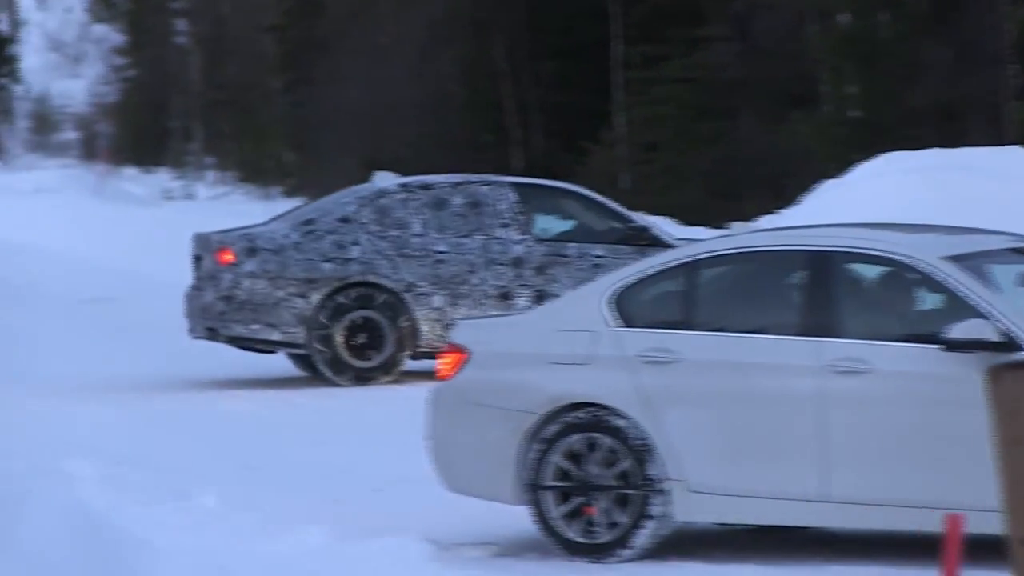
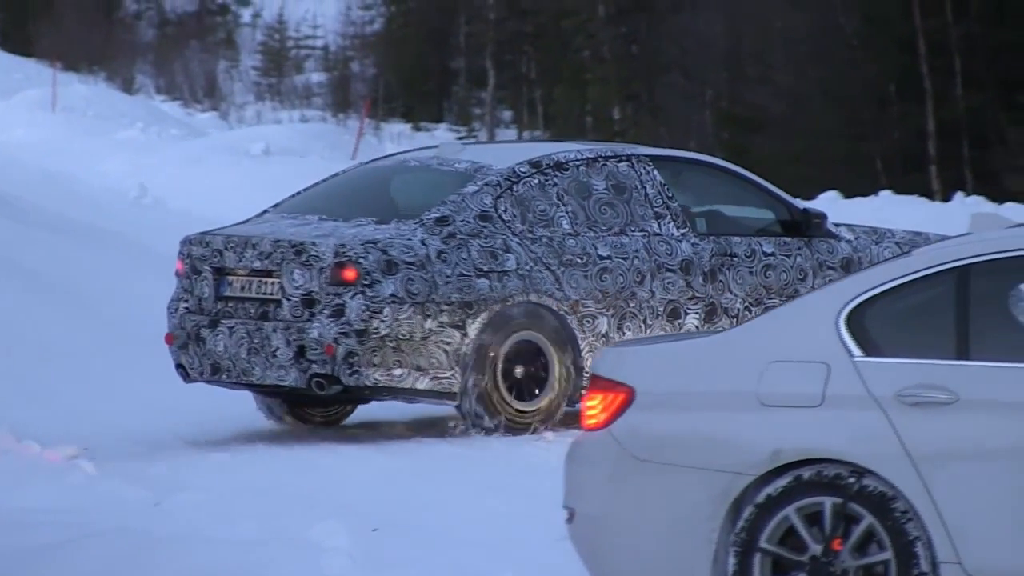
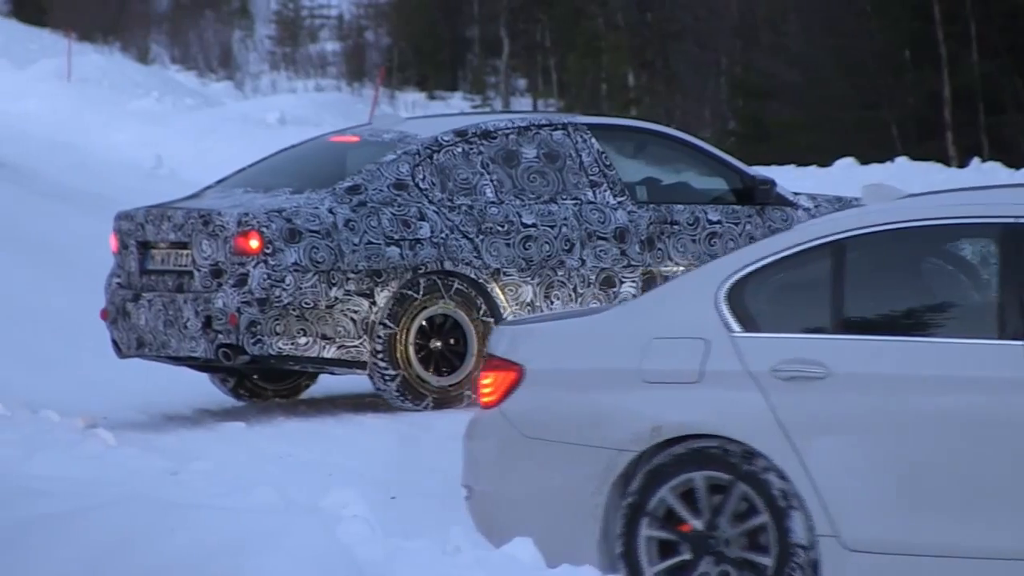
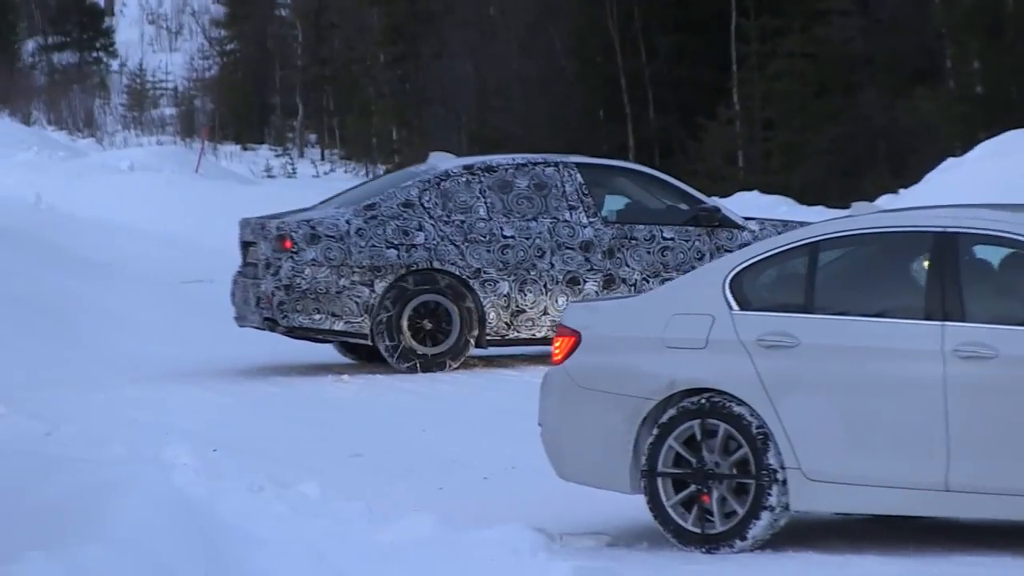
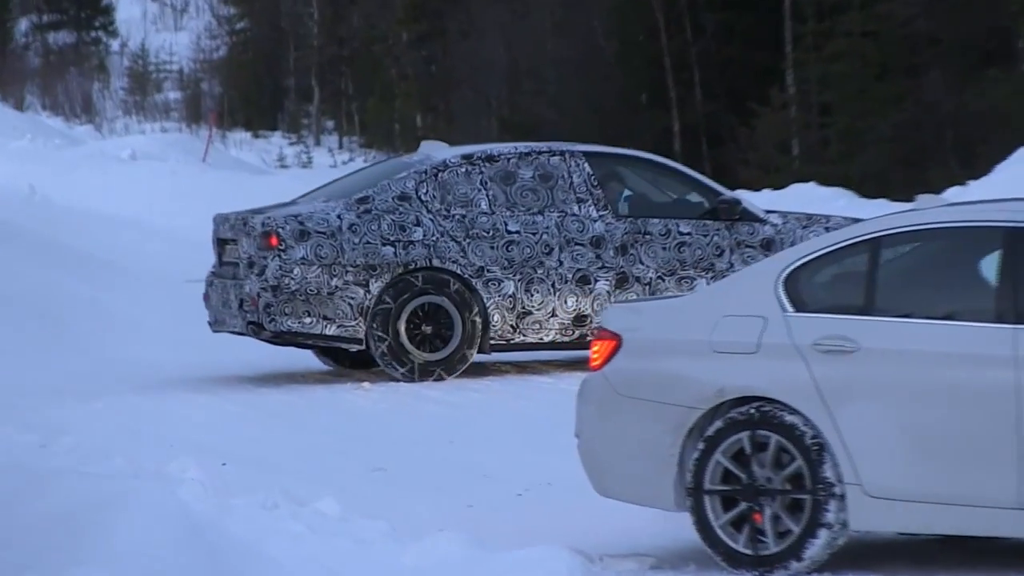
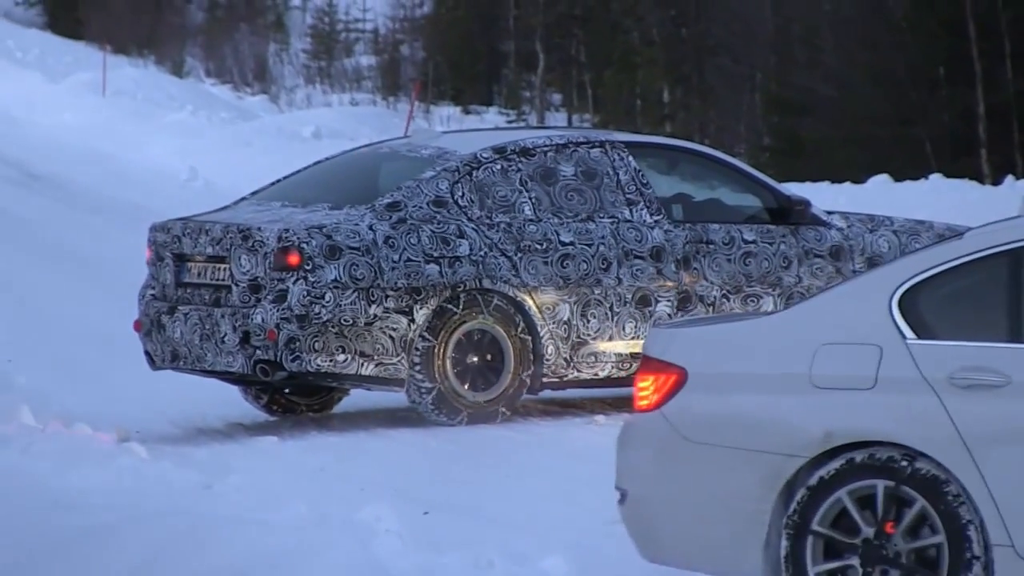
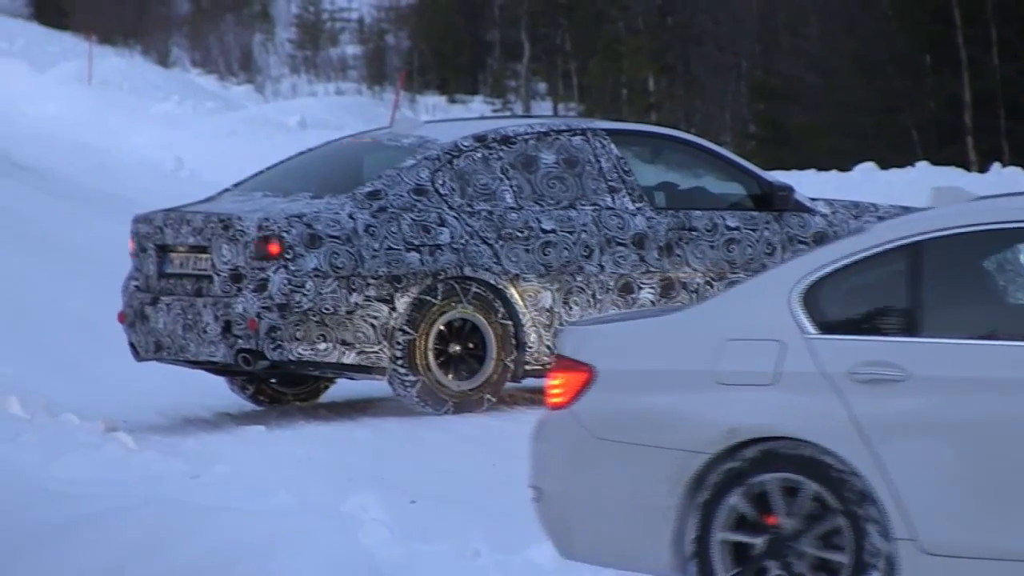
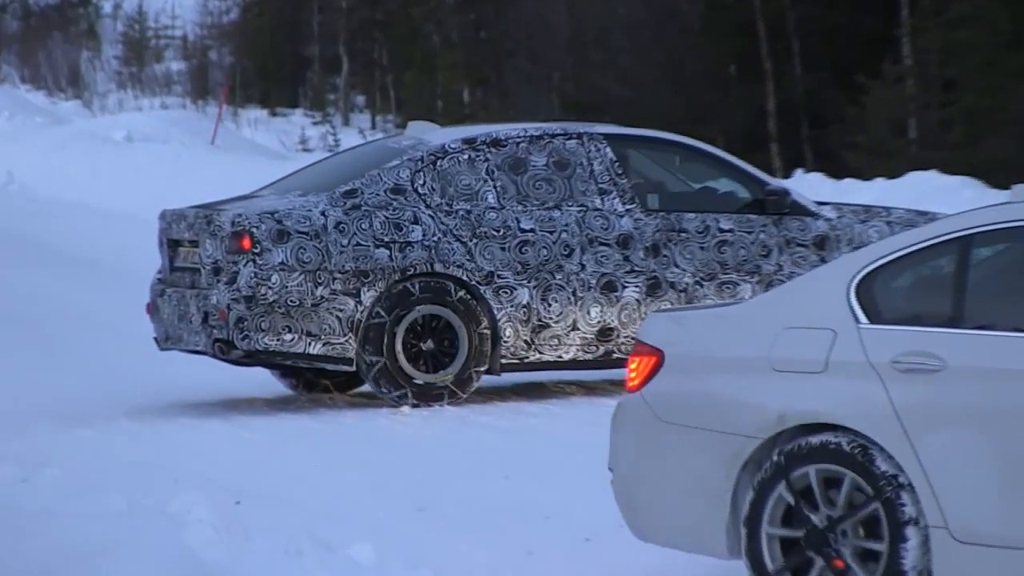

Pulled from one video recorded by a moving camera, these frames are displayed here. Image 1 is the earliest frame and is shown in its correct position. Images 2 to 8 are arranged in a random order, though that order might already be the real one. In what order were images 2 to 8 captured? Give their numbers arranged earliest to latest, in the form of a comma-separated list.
4, 5, 8, 3, 7, 6, 2
